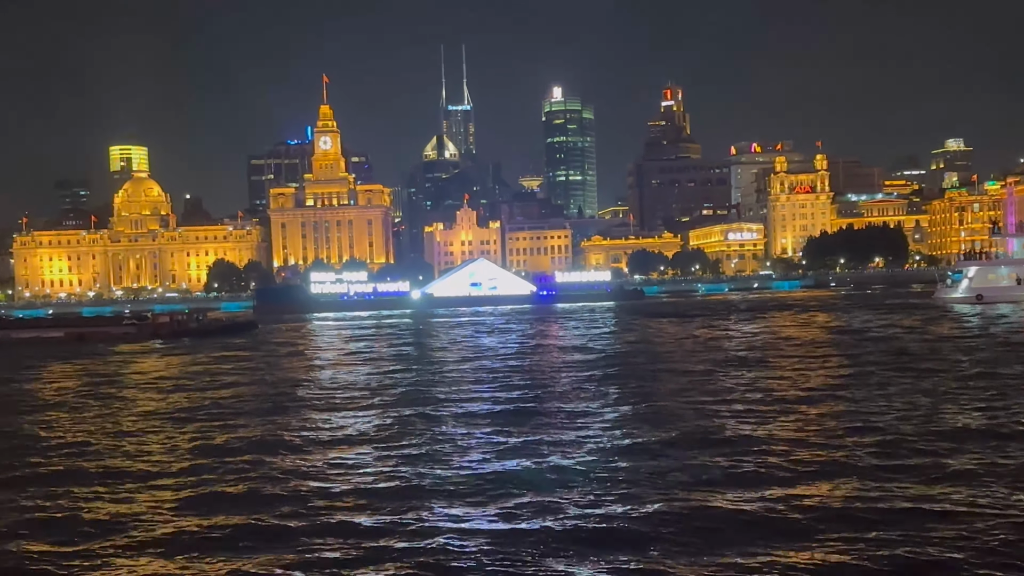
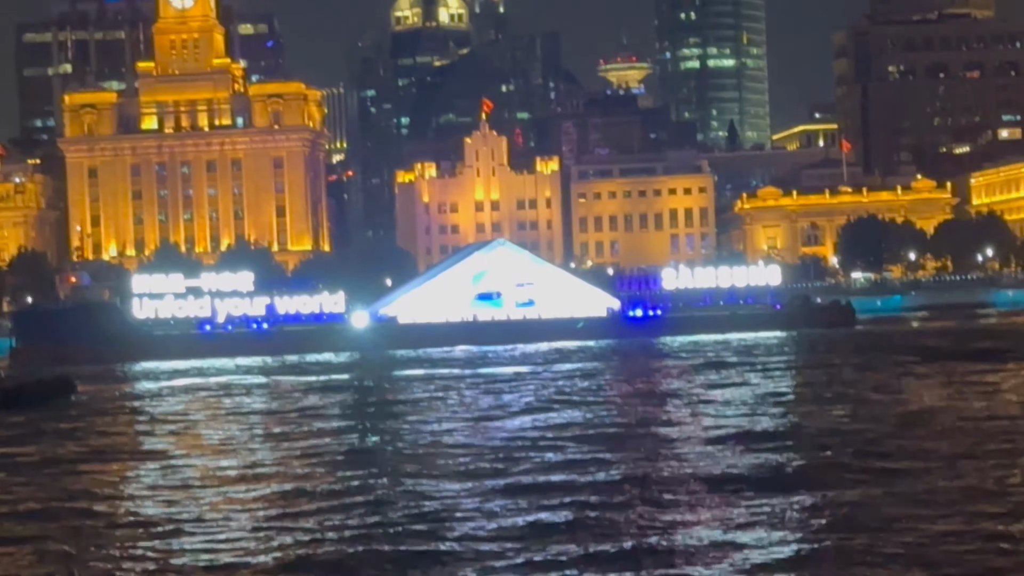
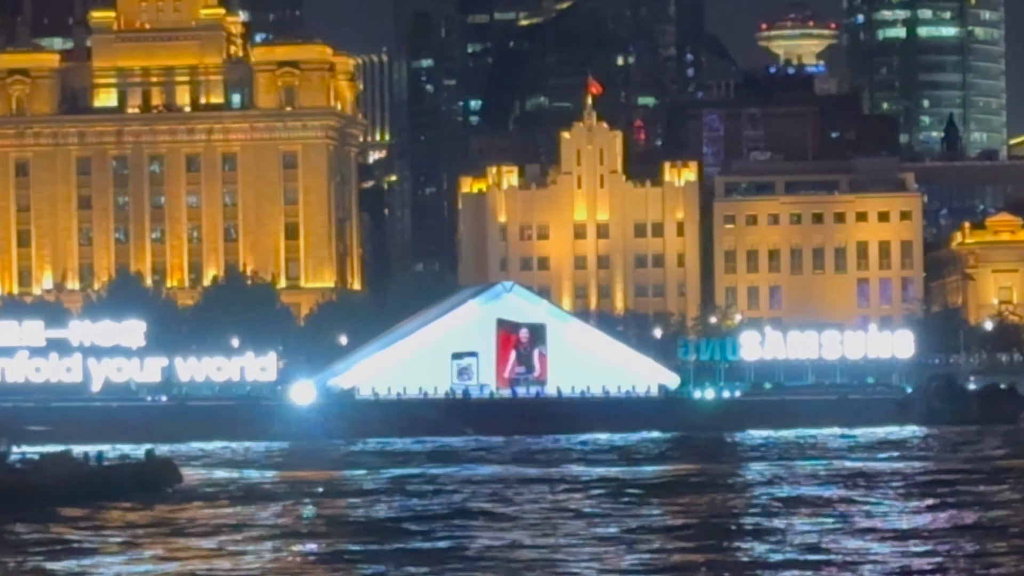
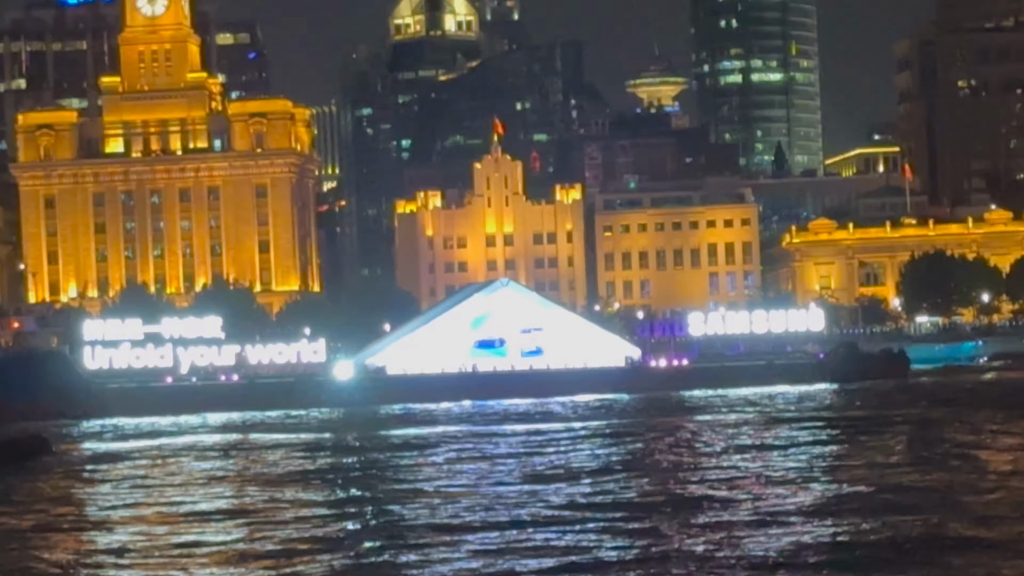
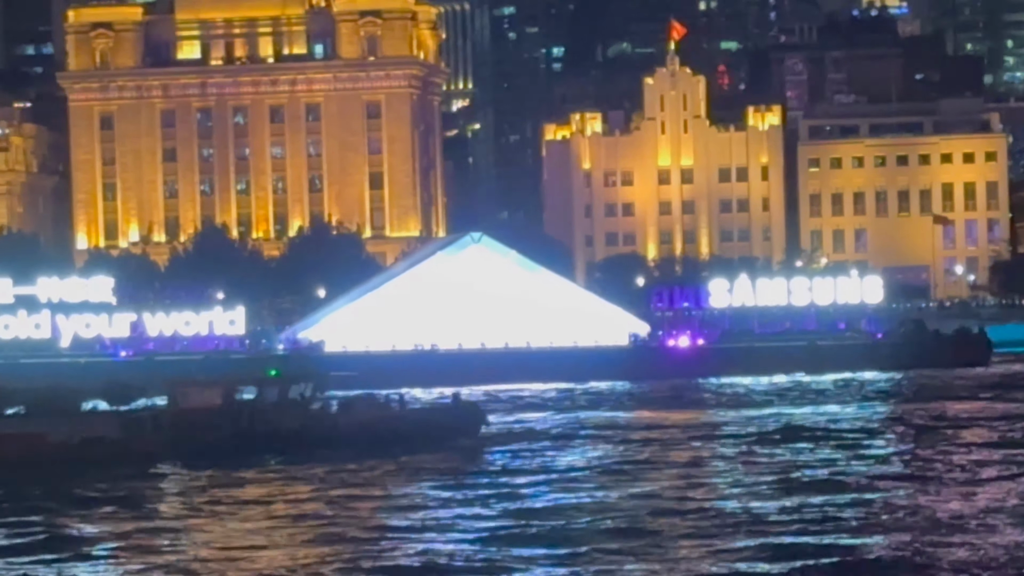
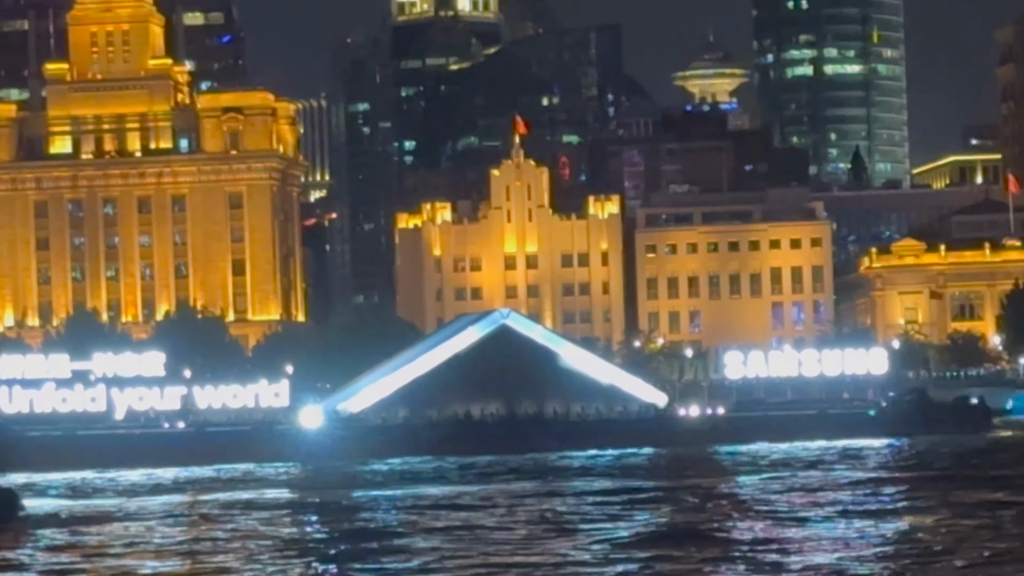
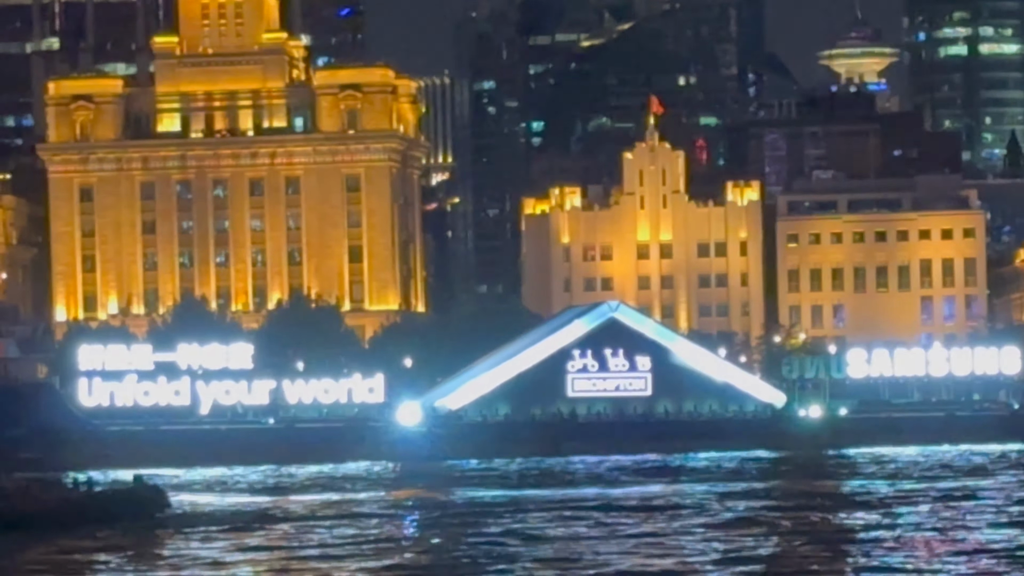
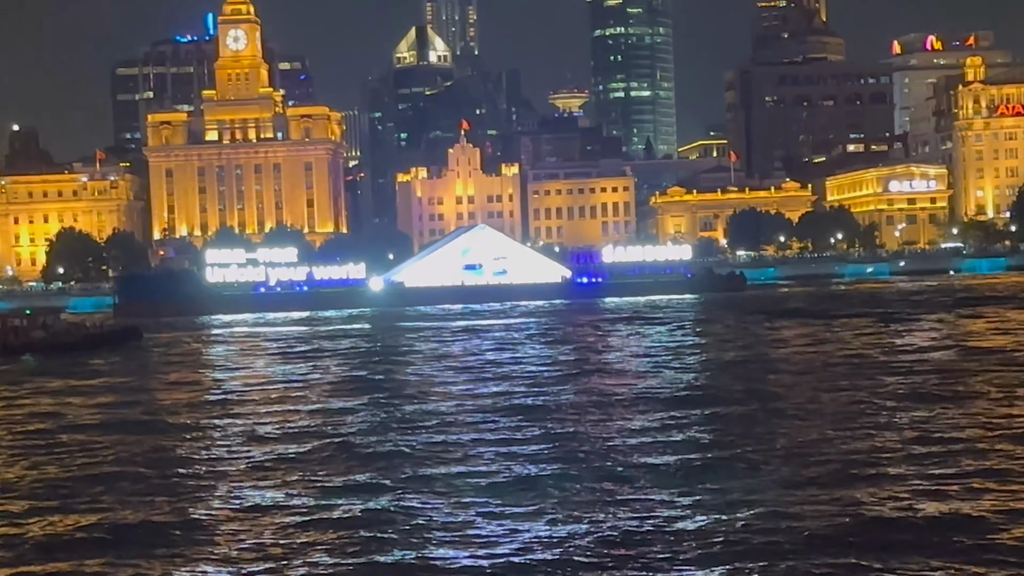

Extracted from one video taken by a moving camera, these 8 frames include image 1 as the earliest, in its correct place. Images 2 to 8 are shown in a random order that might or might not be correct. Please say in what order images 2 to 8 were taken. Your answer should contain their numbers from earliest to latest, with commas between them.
8, 2, 4, 6, 7, 3, 5
